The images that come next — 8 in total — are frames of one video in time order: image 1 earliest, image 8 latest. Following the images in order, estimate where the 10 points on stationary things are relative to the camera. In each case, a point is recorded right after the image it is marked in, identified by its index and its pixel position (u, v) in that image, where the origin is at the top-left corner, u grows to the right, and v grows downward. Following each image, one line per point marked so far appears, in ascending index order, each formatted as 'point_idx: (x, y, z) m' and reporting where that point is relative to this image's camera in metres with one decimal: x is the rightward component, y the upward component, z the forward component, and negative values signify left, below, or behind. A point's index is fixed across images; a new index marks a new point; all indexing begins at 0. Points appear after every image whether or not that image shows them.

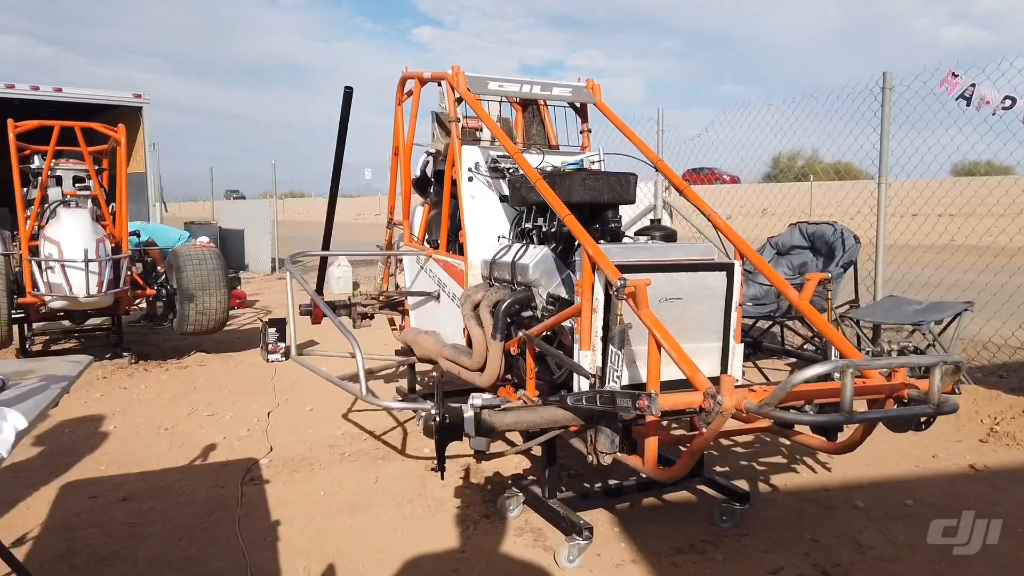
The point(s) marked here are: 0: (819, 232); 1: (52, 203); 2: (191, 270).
0: (+2.4, +0.4, +5.8) m
1: (-3.9, +0.7, +6.4) m
2: (-2.9, +0.2, +6.8) m
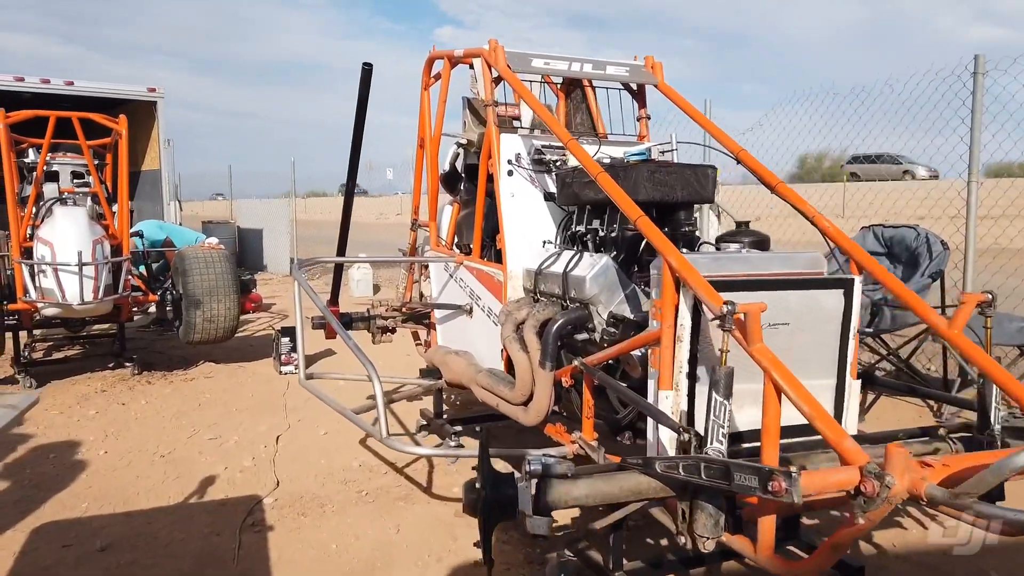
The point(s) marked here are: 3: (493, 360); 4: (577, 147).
0: (+2.7, +0.4, +5.1) m
1: (-3.6, +0.7, +5.8) m
2: (-2.6, +0.1, +6.2) m
3: (-0.1, -0.3, +3.4) m
4: (+0.2, +0.5, +2.7) m
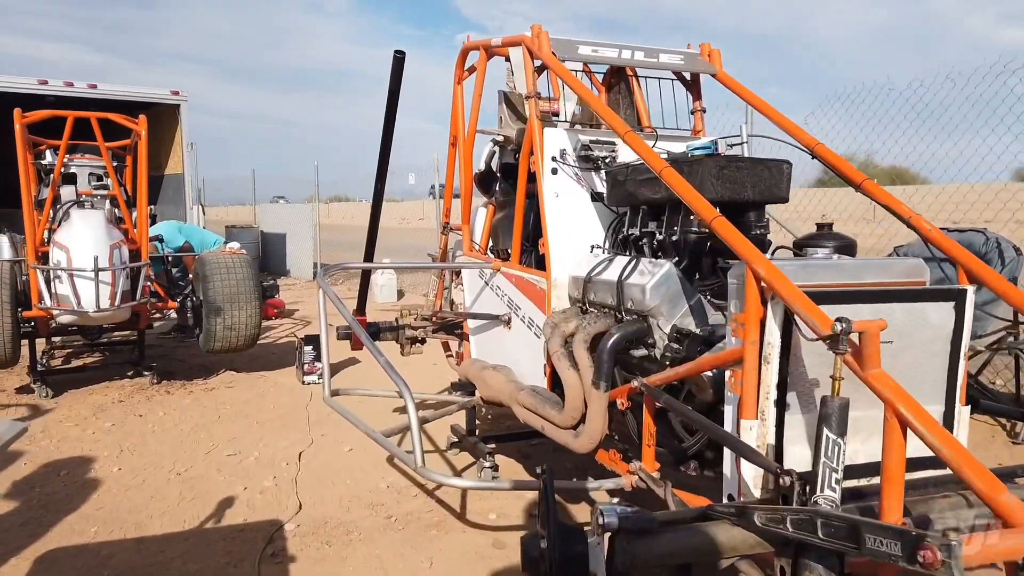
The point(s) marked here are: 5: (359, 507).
0: (+2.9, +0.3, +4.7) m
1: (-3.4, +0.6, +5.6) m
2: (-2.4, +0.1, +6.0) m
3: (+0.1, -0.4, +3.1) m
4: (+0.4, +0.5, +2.4) m
5: (-0.7, -1.0, +3.6) m
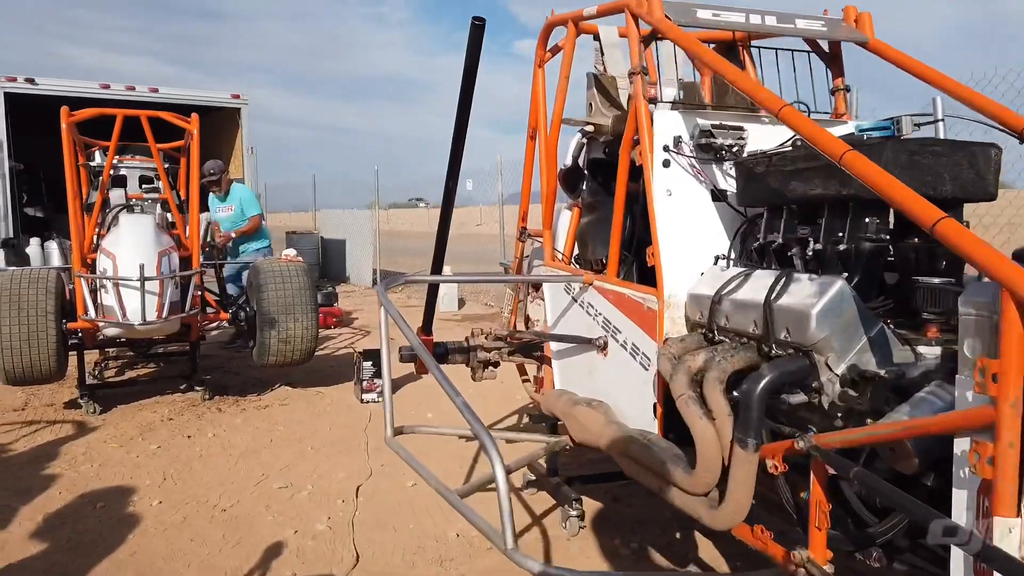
0: (+3.3, +0.2, +3.9) m
1: (-2.8, +0.6, +5.3) m
2: (-1.8, 0.0, +5.6) m
3: (+0.4, -0.4, +2.5) m
4: (+0.7, +0.4, +1.8) m
5: (-0.4, -1.1, +3.0) m
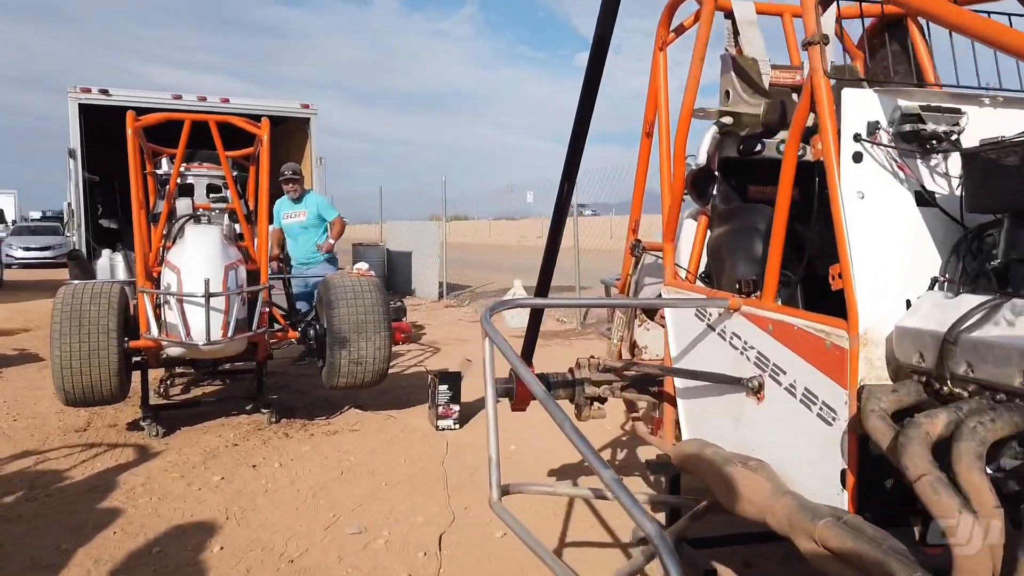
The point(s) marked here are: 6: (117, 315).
0: (+3.8, +0.1, +3.1) m
1: (-2.2, +0.5, +5.0) m
2: (-1.2, -0.1, +5.2) m
3: (+0.8, -0.5, +2.0) m
4: (+1.0, +0.3, +1.2) m
5: (+0.1, -1.2, +2.5) m
6: (-2.5, -0.2, +4.6) m
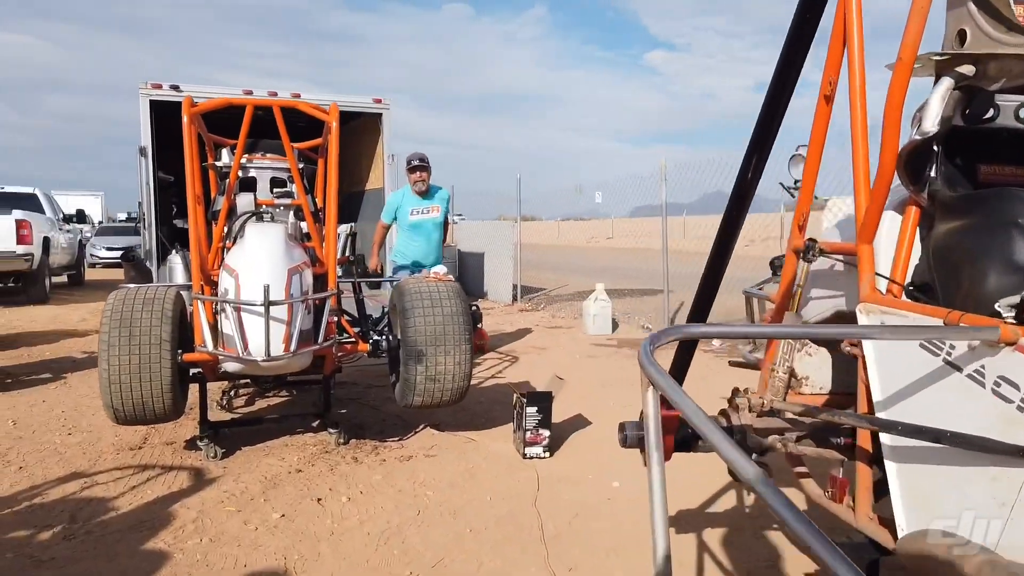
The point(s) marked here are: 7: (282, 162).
0: (+4.2, 0.0, +2.1) m
1: (-1.6, +0.4, +4.5) m
2: (-0.6, -0.2, +4.6) m
3: (+1.1, -0.6, +1.2) m
4: (+1.3, +0.3, +0.4) m
5: (+0.4, -1.2, +1.8) m
6: (-1.9, -0.2, +4.1) m
7: (-1.5, +0.8, +4.8) m
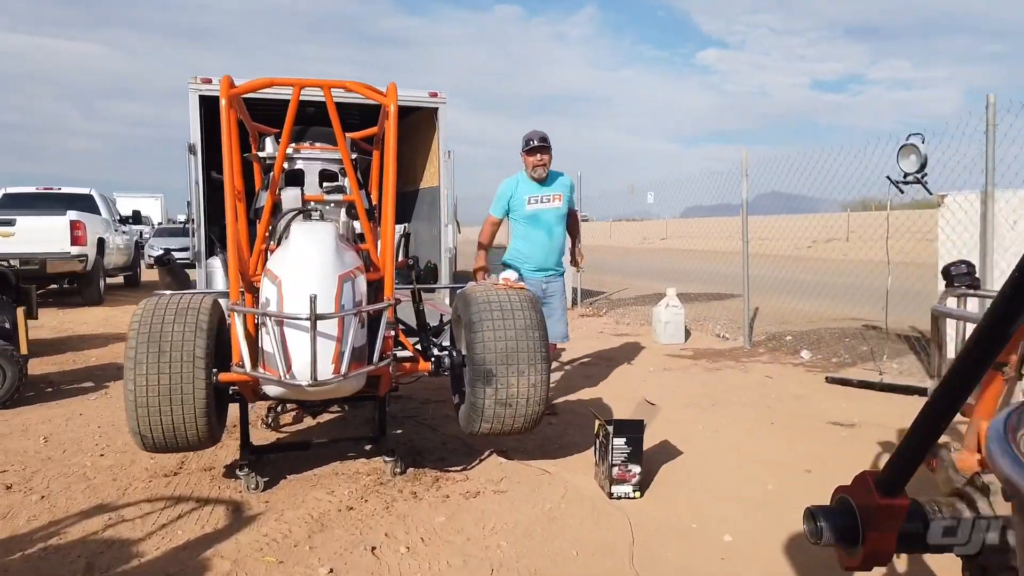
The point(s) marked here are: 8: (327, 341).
0: (+4.5, 0.0, +1.1) m
1: (-1.2, +0.4, +3.9) m
2: (-0.1, -0.2, +3.9) m
3: (+1.3, -0.6, +0.4) m
4: (+1.4, +0.2, -0.3) m
5: (+0.7, -1.3, +1.1) m
6: (-1.5, -0.2, +3.6) m
7: (-1.0, +0.8, +4.2) m
8: (-0.8, -0.2, +3.3) m
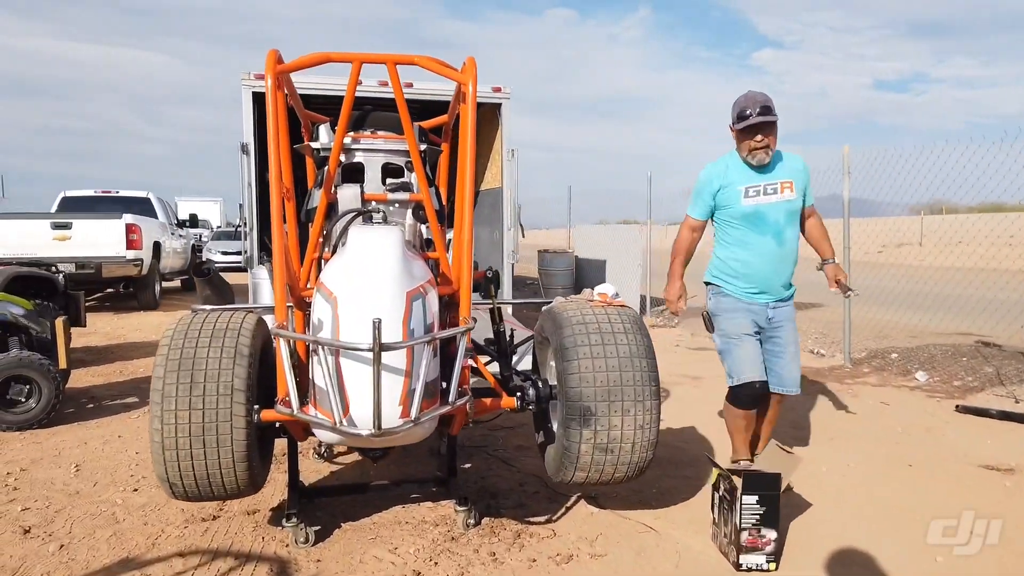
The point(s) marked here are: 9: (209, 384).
0: (+4.7, -0.1, +0.1) m
1: (-0.8, +0.3, +3.3) m
2: (+0.3, -0.3, +3.2) m
3: (+1.5, -0.7, -0.4) m
4: (+1.6, +0.2, -1.1) m
5: (+0.9, -1.4, +0.3) m
6: (-1.1, -0.3, +3.0) m
7: (-0.5, +0.7, +3.6) m
8: (-0.4, -0.3, +2.6) m
9: (-1.2, -0.4, +2.9) m
